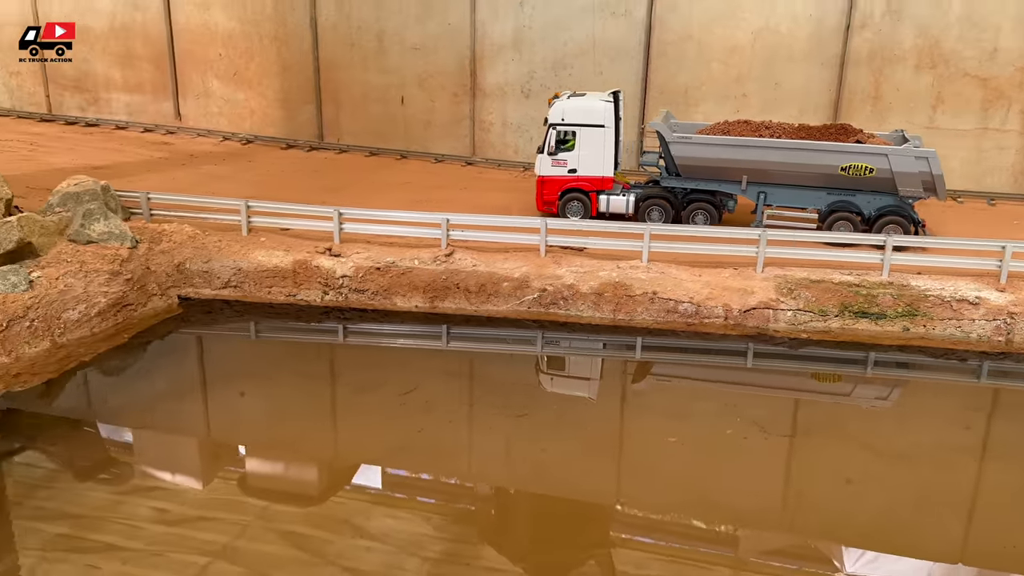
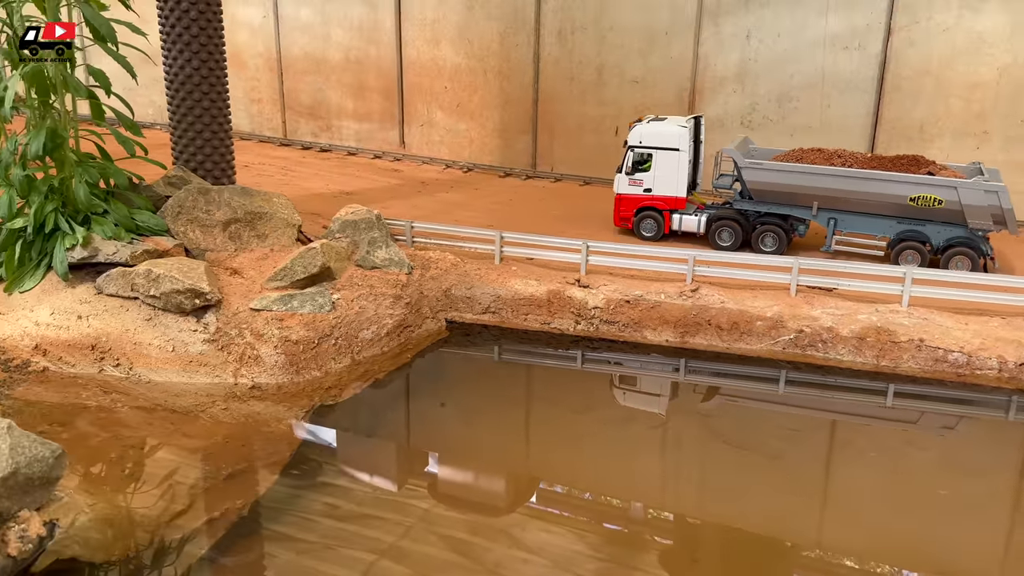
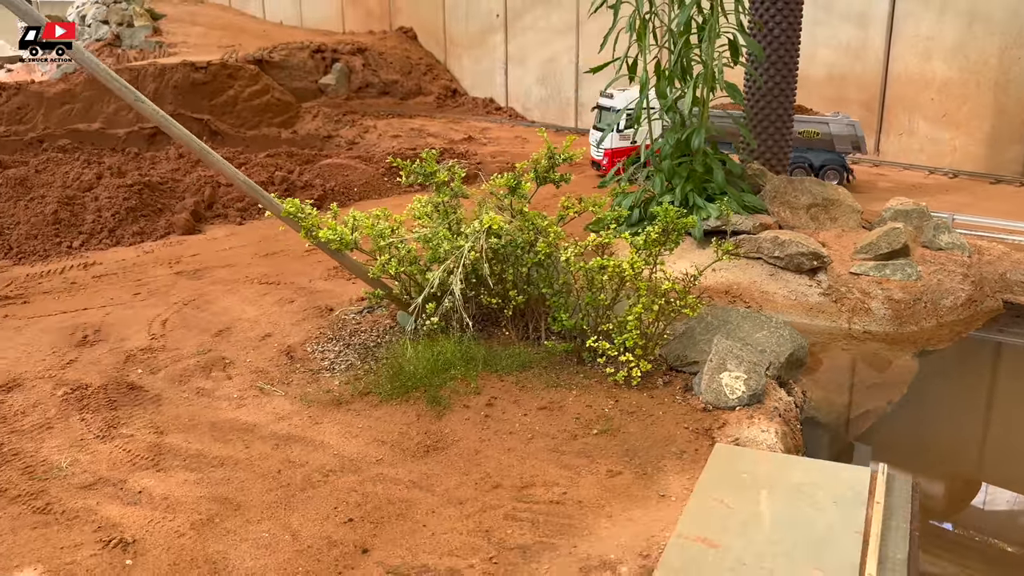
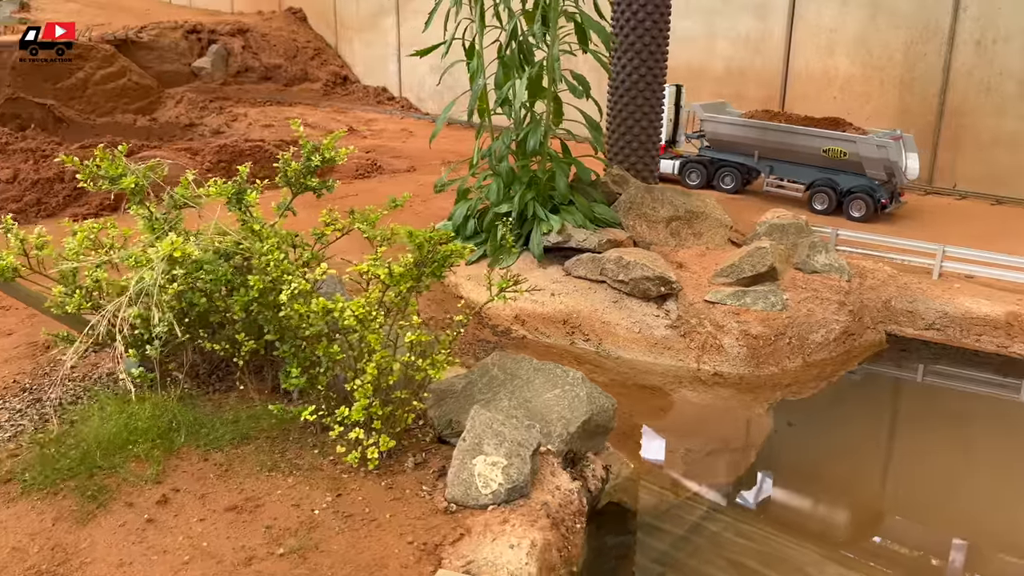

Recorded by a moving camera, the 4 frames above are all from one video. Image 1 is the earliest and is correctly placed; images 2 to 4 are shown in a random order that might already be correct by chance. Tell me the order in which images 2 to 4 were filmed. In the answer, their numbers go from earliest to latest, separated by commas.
2, 4, 3
